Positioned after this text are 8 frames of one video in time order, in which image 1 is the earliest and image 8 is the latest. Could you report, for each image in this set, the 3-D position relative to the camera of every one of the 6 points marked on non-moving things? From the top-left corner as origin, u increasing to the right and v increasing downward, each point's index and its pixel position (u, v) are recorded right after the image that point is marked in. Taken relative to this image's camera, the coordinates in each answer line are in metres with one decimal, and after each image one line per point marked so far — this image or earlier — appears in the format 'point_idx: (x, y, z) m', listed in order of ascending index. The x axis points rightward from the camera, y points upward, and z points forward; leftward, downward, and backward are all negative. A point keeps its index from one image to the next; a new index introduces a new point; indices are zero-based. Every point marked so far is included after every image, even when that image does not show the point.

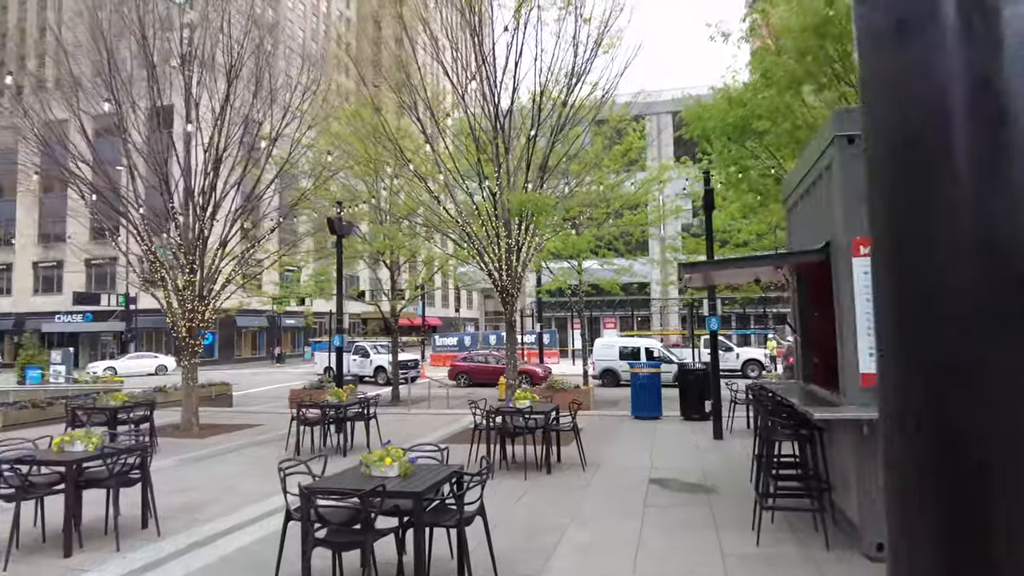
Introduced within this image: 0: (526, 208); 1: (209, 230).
0: (+0.2, +1.2, +9.5) m
1: (-6.0, +1.1, +13.0) m
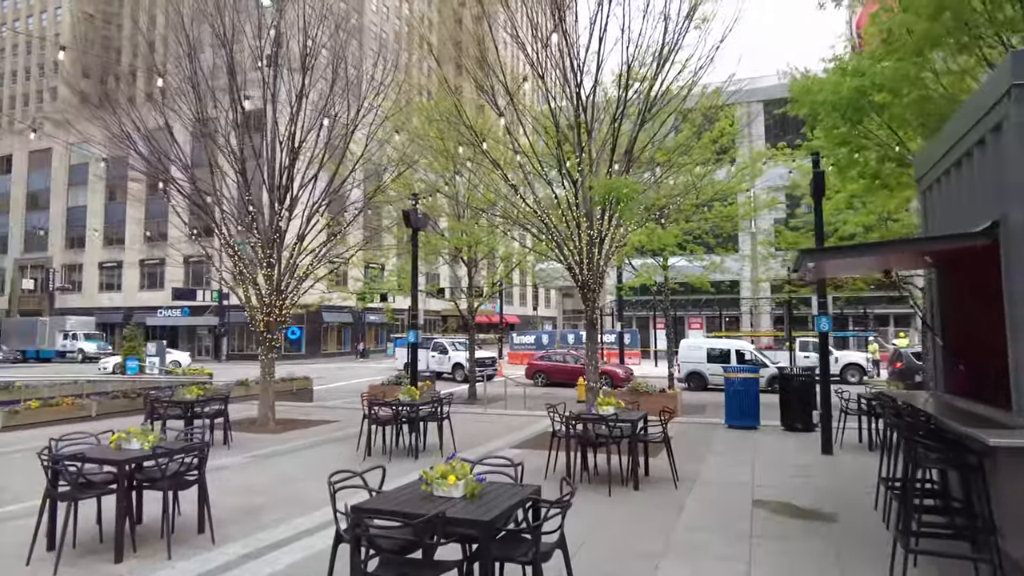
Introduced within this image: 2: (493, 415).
0: (+1.3, +1.2, +8.8) m
1: (-4.4, +1.2, +13.0) m
2: (-0.4, -2.4, +12.4) m
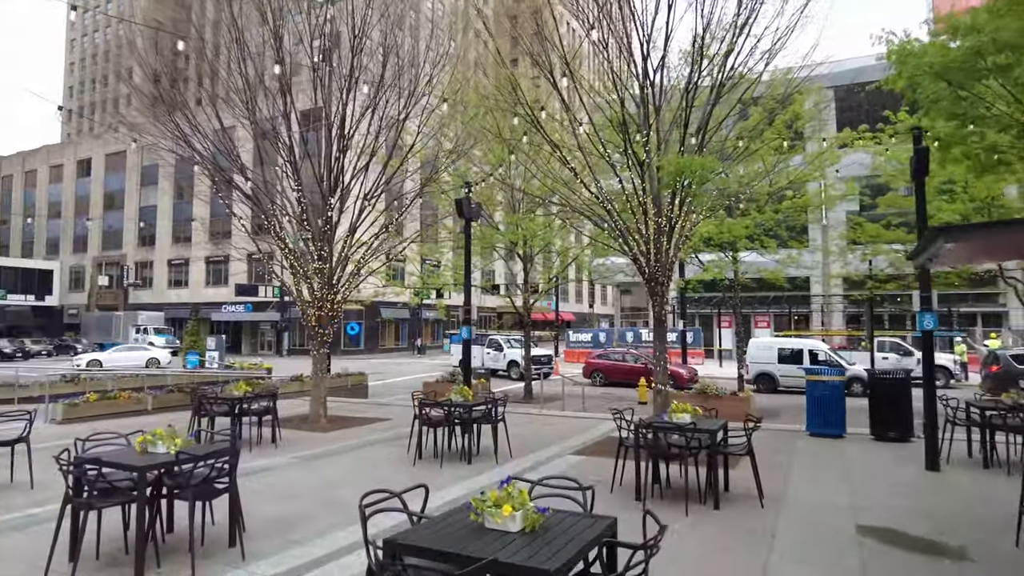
0: (+2.1, +1.3, +8.0) m
1: (-3.3, +1.4, +12.6) m
2: (+0.7, -2.3, +11.8) m
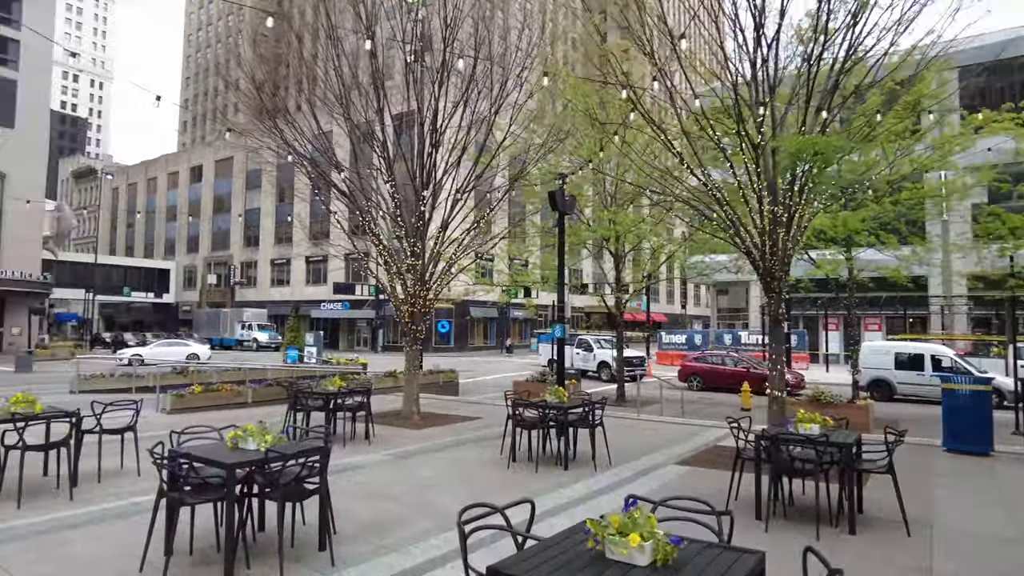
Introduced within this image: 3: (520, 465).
0: (+3.2, +1.4, +7.2) m
1: (-1.5, +1.4, +12.5) m
2: (+2.3, -2.2, +11.1) m
3: (+0.1, -2.0, +7.6) m
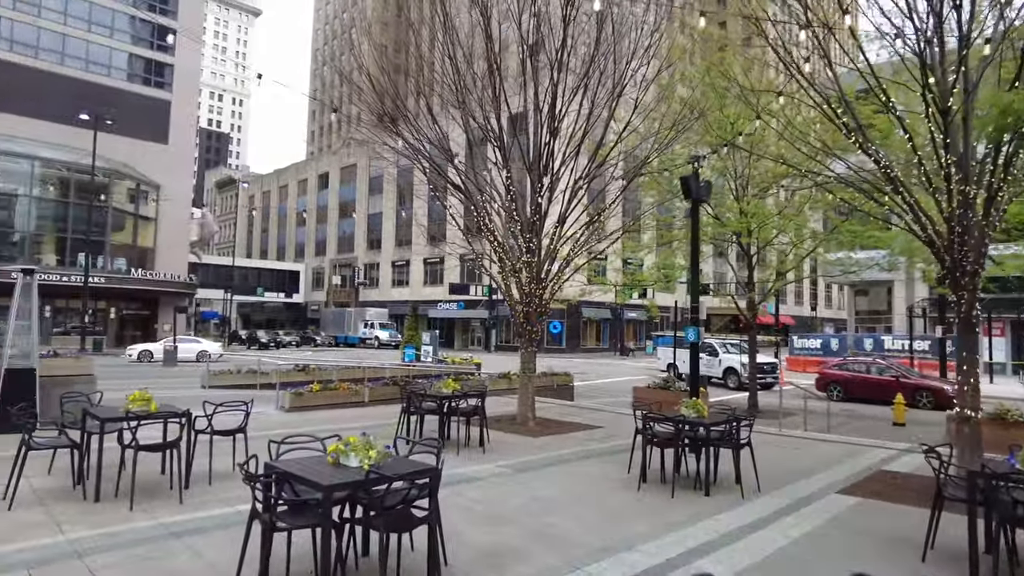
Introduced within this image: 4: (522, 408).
0: (+4.4, +1.4, +5.8) m
1: (+0.6, +1.4, +11.8) m
2: (+4.2, -2.2, +9.8) m
3: (+1.4, -2.0, +6.7) m
4: (+0.2, -2.0, +11.2) m
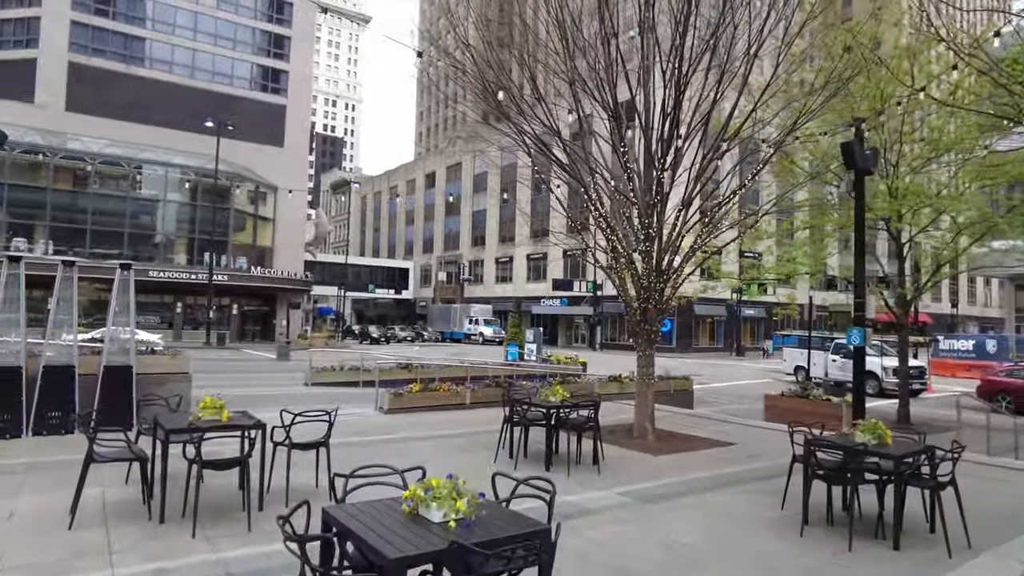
0: (+5.2, +1.5, +3.8) m
1: (+2.4, +1.5, +10.4) m
2: (+5.6, -2.1, +7.9) m
3: (+2.4, -1.9, +5.2) m
4: (+1.9, -1.9, +9.8) m
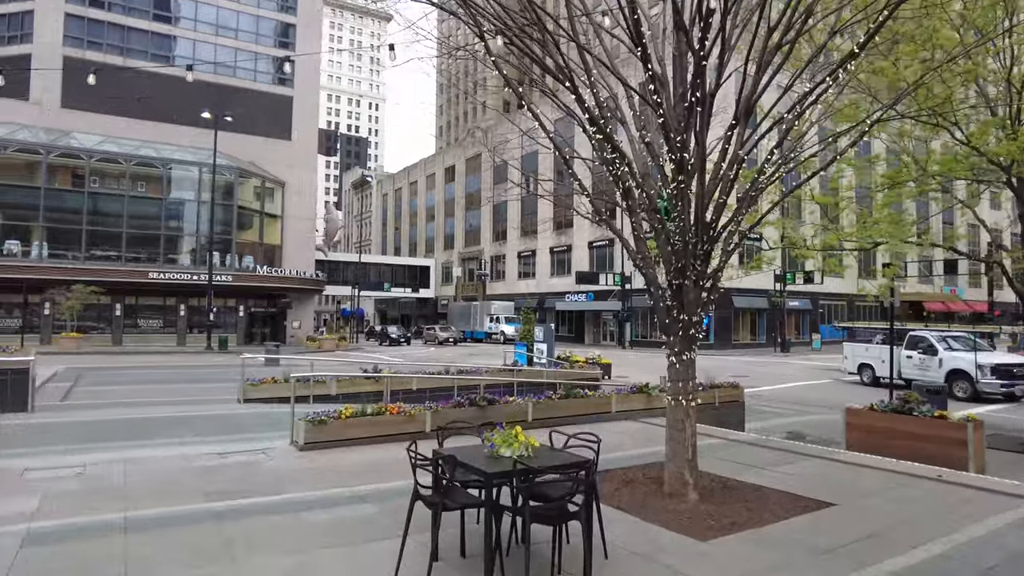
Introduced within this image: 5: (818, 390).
0: (+4.4, +1.9, 0.0) m
1: (+2.0, +1.9, +6.6) m
2: (+5.1, -1.7, +4.0) m
3: (+1.8, -1.6, +1.5) m
4: (+1.5, -1.6, +6.1) m
5: (+9.2, -3.1, +19.9) m
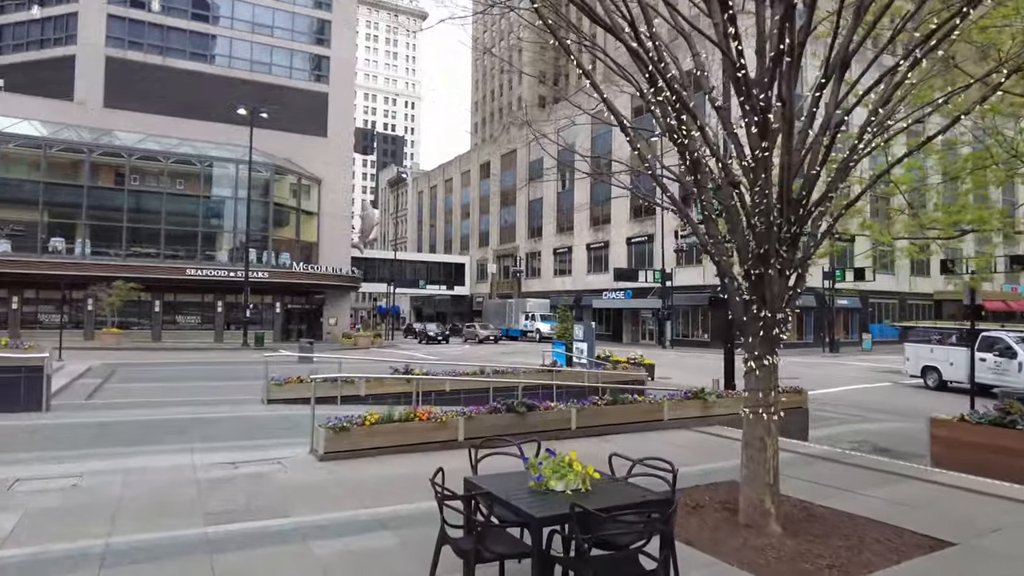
0: (+4.5, +1.9, -1.2) m
1: (+2.4, +1.9, +5.6) m
2: (+5.4, -1.7, +2.8) m
3: (+1.9, -1.5, +0.5) m
4: (+1.8, -1.5, +5.1) m
5: (+10.3, -3.0, +18.5) m
